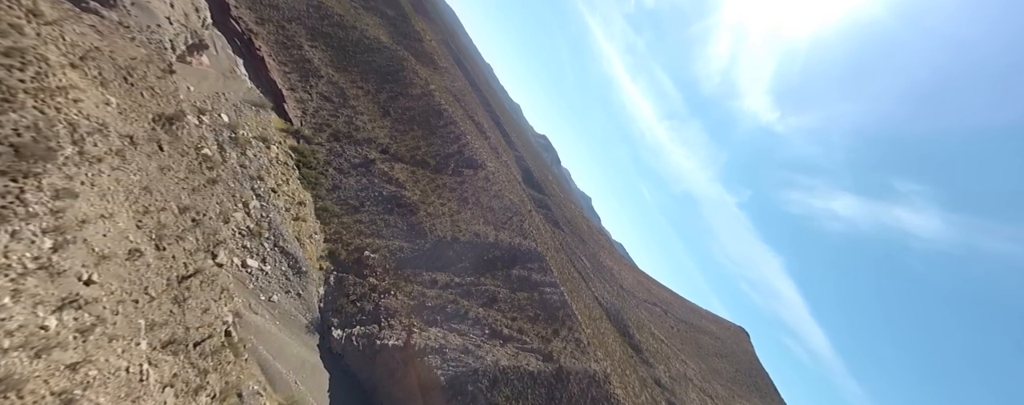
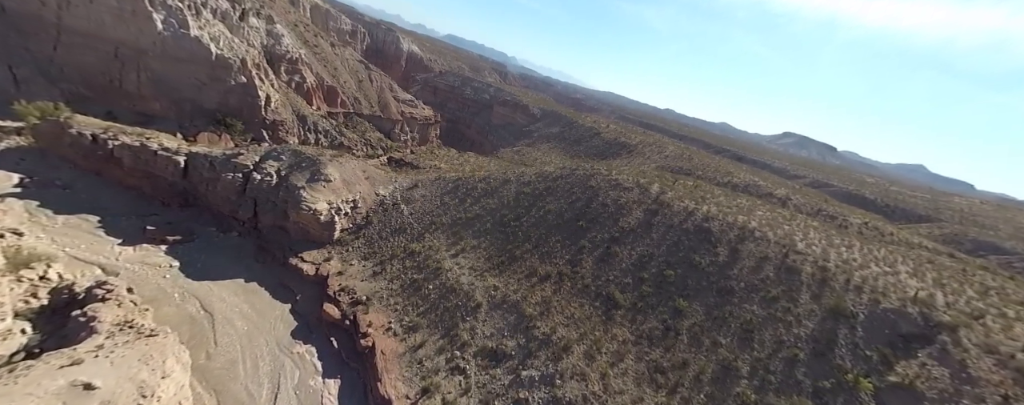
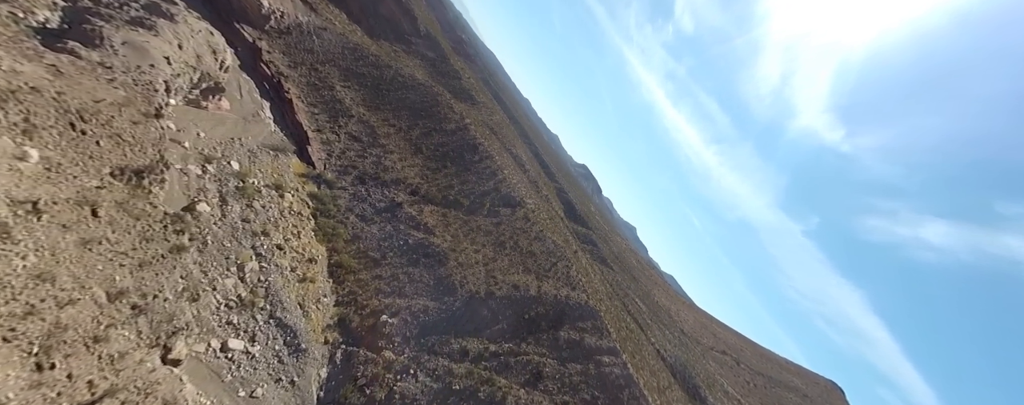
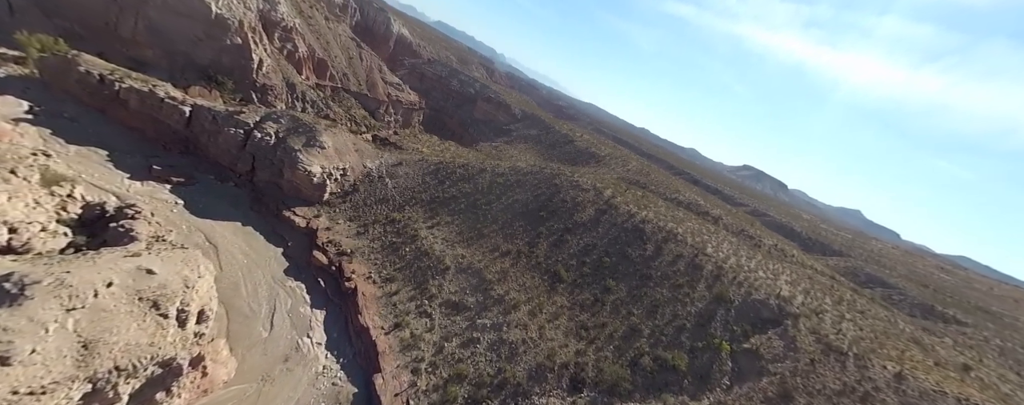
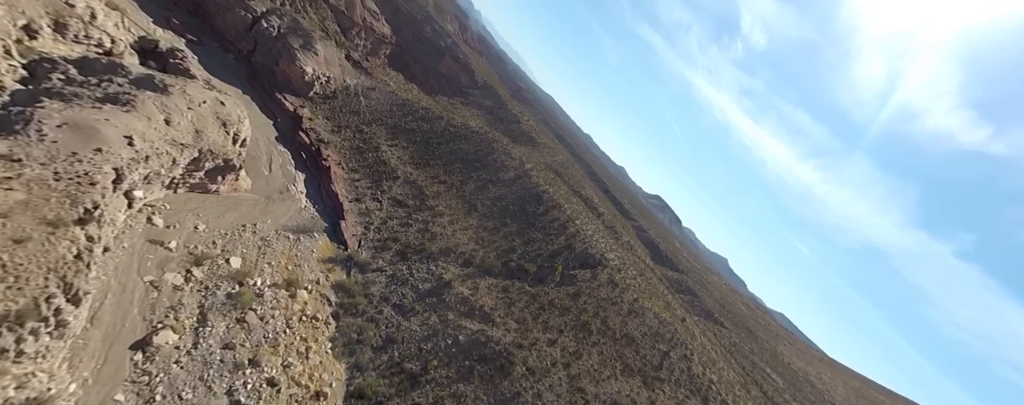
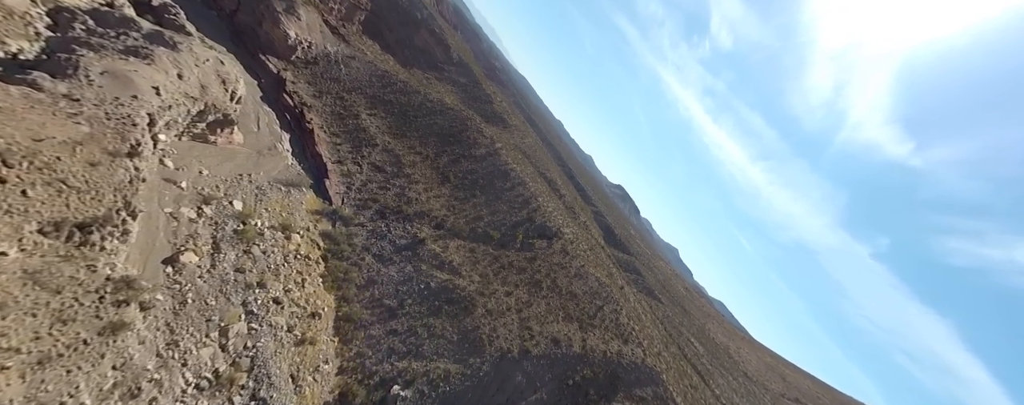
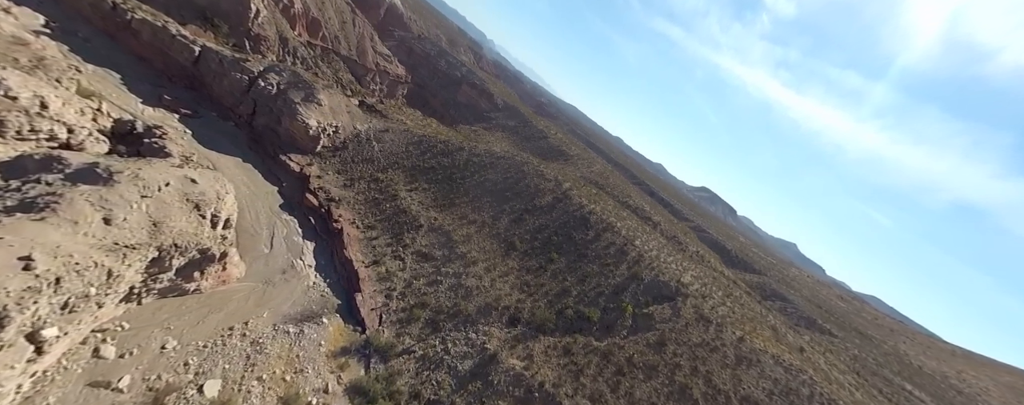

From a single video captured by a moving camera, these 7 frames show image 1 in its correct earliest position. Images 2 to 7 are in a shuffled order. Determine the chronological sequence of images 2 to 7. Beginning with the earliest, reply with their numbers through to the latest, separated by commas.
3, 6, 5, 7, 4, 2
